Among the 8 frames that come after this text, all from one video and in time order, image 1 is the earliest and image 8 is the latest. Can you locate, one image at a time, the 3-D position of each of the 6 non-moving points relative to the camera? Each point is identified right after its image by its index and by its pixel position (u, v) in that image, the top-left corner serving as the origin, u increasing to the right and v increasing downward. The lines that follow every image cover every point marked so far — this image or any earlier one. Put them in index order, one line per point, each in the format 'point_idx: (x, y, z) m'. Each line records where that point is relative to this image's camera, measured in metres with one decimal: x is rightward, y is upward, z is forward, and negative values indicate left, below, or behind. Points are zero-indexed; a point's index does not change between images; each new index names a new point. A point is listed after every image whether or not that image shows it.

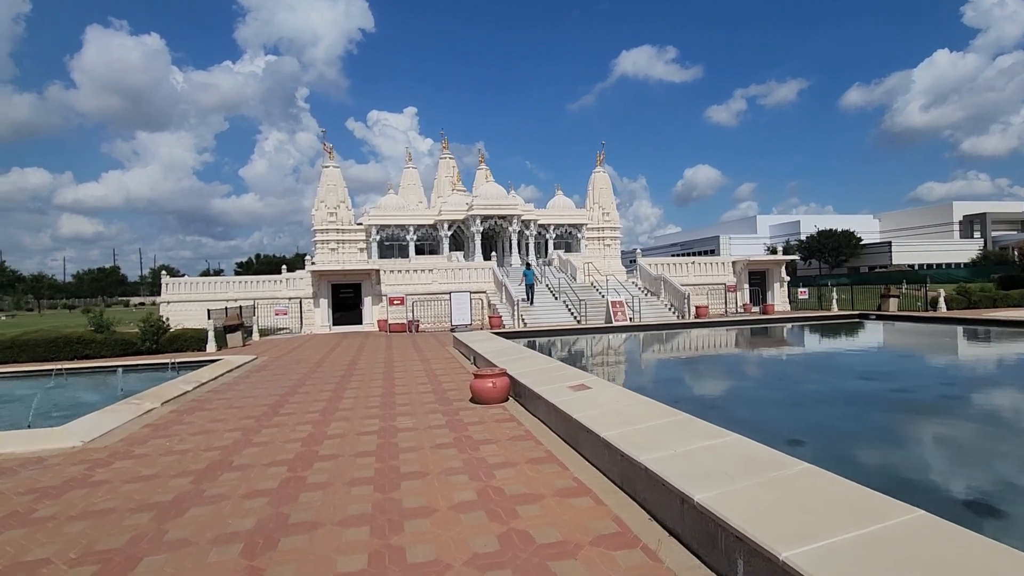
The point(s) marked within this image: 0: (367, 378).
0: (-3.0, -1.9, +11.0) m
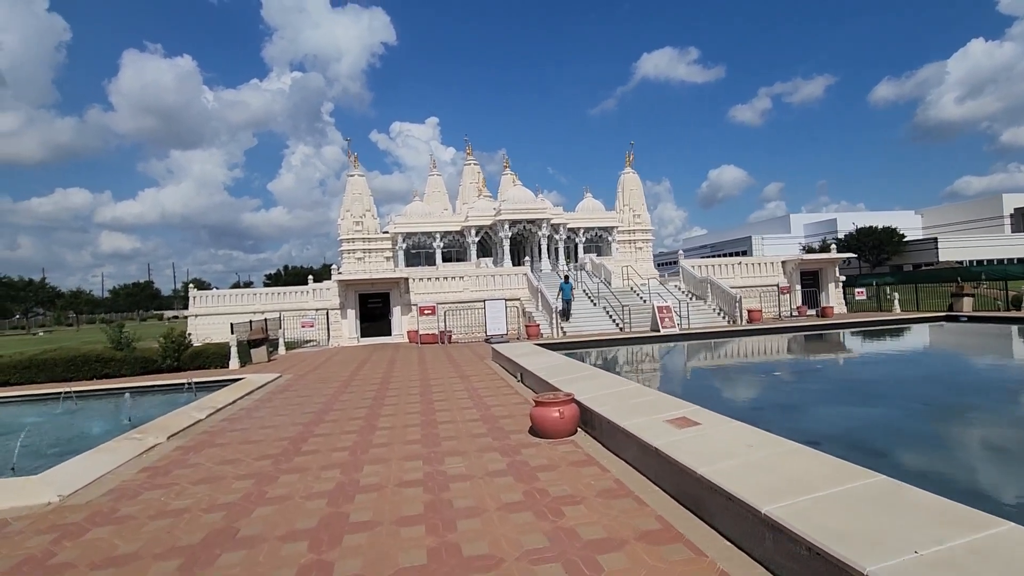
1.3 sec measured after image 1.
0: (-2.2, -2.1, +10.5) m
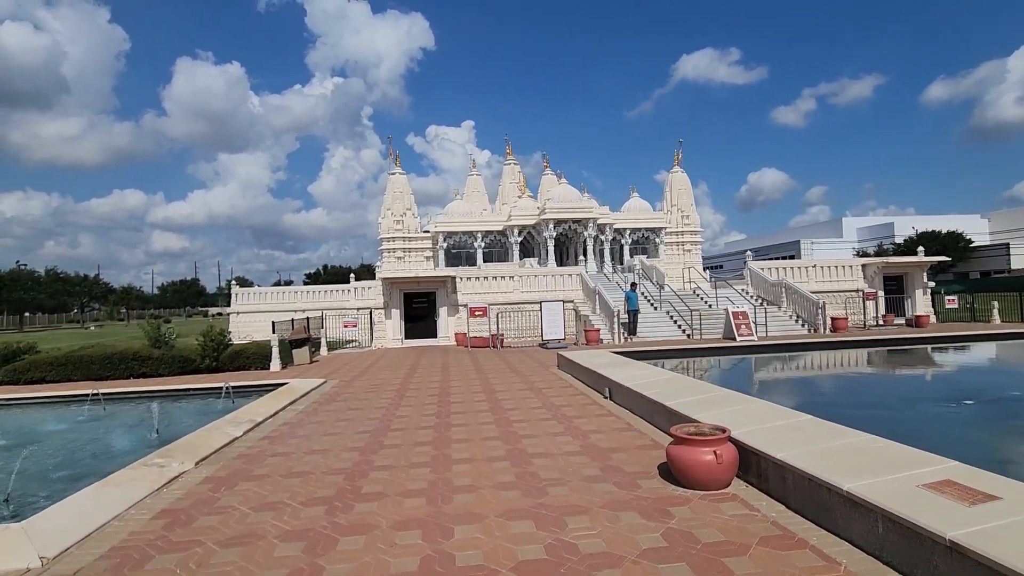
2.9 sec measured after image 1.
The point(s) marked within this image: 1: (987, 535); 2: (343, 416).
0: (-0.7, -2.1, +8.8) m
1: (+2.6, -1.4, +2.9) m
2: (-2.8, -2.1, +8.7) m
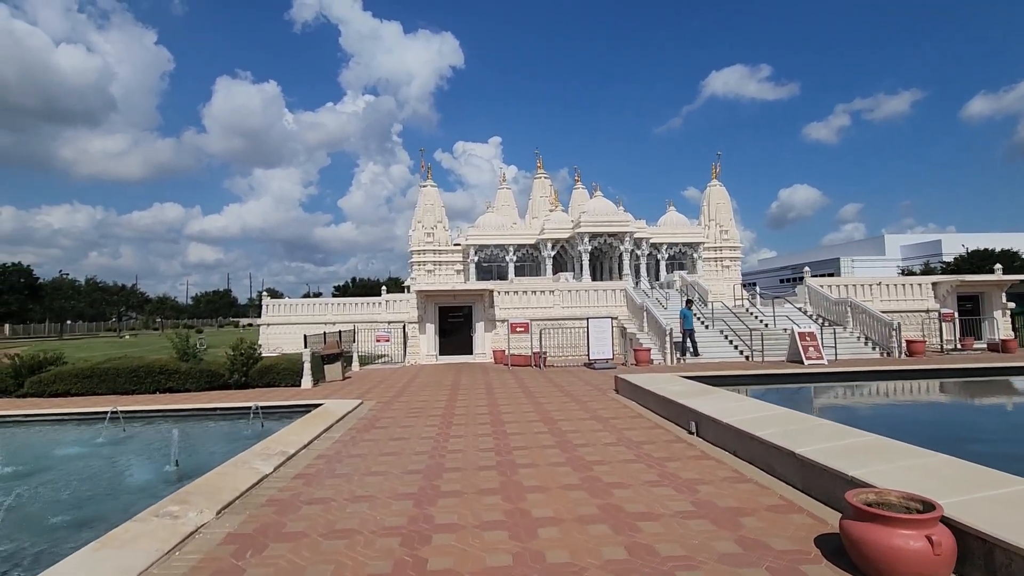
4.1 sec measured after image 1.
0: (+0.3, -2.3, +7.5) m
1: (+3.4, -1.4, +1.5) m
2: (-1.8, -2.3, +7.5) m
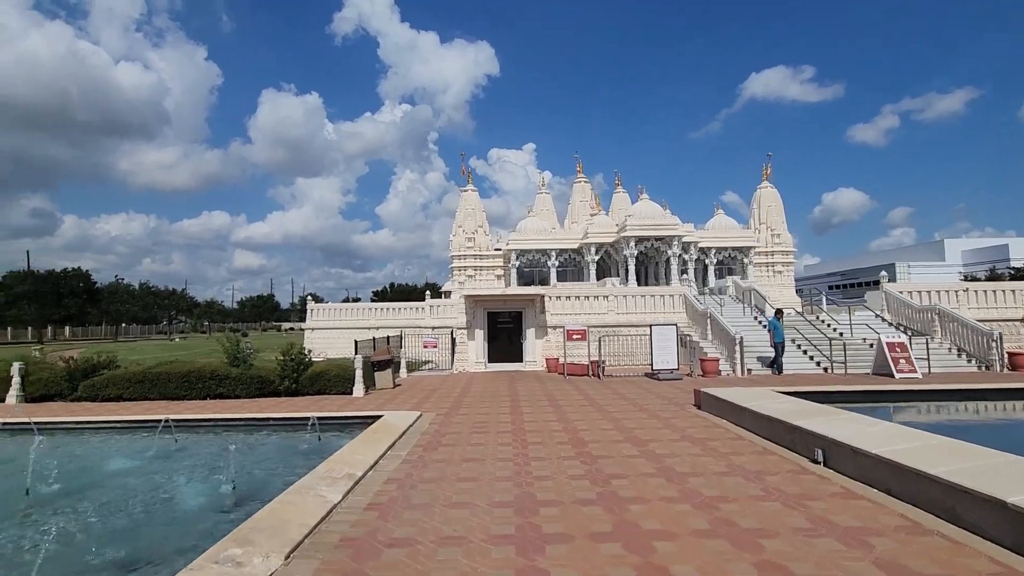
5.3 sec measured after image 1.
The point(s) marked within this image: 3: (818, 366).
0: (+1.5, -2.3, +6.4) m
1: (+4.1, -1.4, +0.3) m
2: (-0.6, -2.3, +6.6) m
3: (+10.1, -2.6, +17.3) m
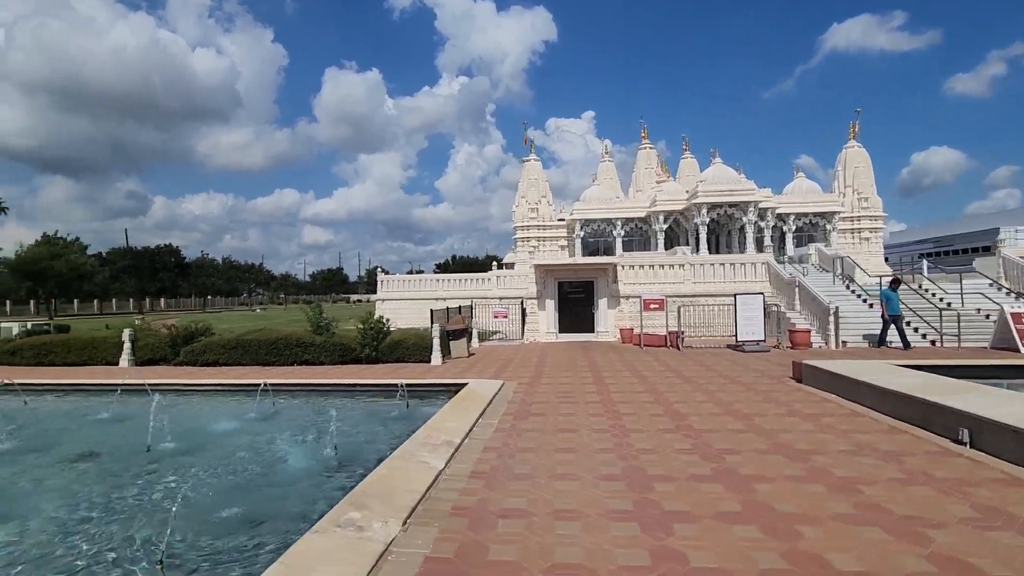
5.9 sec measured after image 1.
0: (+2.7, -1.8, +6.0) m
1: (+4.6, -1.3, -0.5) m
2: (+0.6, -1.9, +6.4) m
3: (+12.5, -1.5, +15.8) m
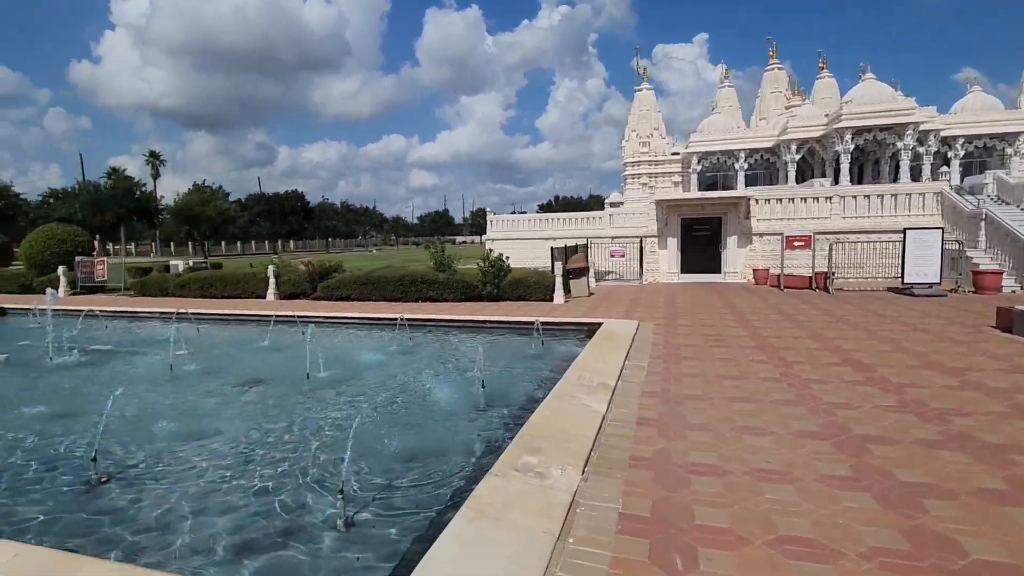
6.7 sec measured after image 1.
0: (+4.3, -1.2, +4.8) m
1: (+5.0, -1.3, -1.9) m
2: (+2.3, -1.1, +5.7) m
3: (+15.8, +0.1, +12.6) m
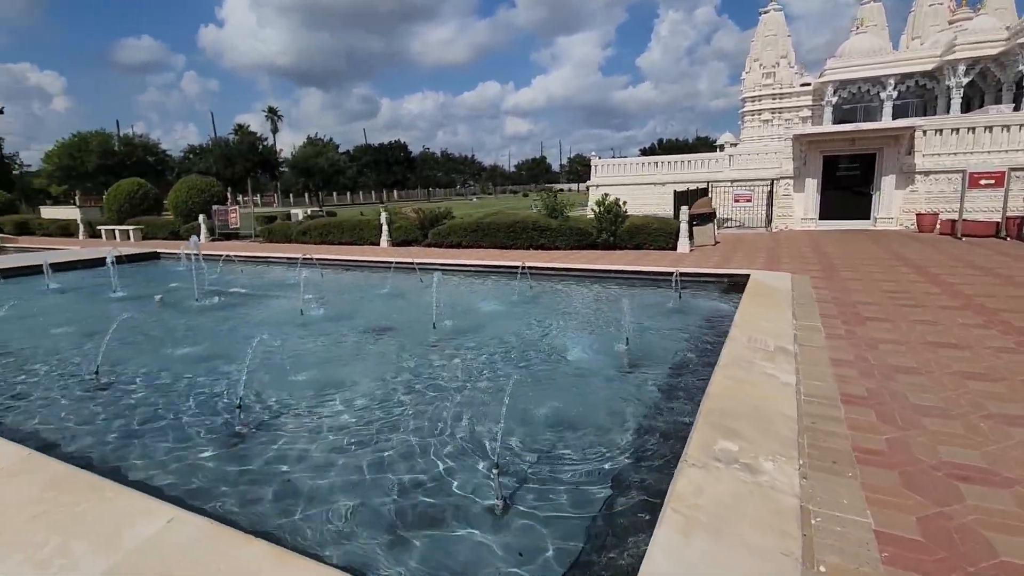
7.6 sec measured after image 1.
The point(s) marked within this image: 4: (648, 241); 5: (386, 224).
0: (+5.5, -0.8, +3.3) m
1: (+5.0, -1.6, -3.4) m
2: (+3.7, -0.7, +4.4) m
3: (+18.2, +1.0, +8.7) m
4: (+3.4, +1.2, +13.4) m
5: (-4.1, +2.1, +17.0) m
